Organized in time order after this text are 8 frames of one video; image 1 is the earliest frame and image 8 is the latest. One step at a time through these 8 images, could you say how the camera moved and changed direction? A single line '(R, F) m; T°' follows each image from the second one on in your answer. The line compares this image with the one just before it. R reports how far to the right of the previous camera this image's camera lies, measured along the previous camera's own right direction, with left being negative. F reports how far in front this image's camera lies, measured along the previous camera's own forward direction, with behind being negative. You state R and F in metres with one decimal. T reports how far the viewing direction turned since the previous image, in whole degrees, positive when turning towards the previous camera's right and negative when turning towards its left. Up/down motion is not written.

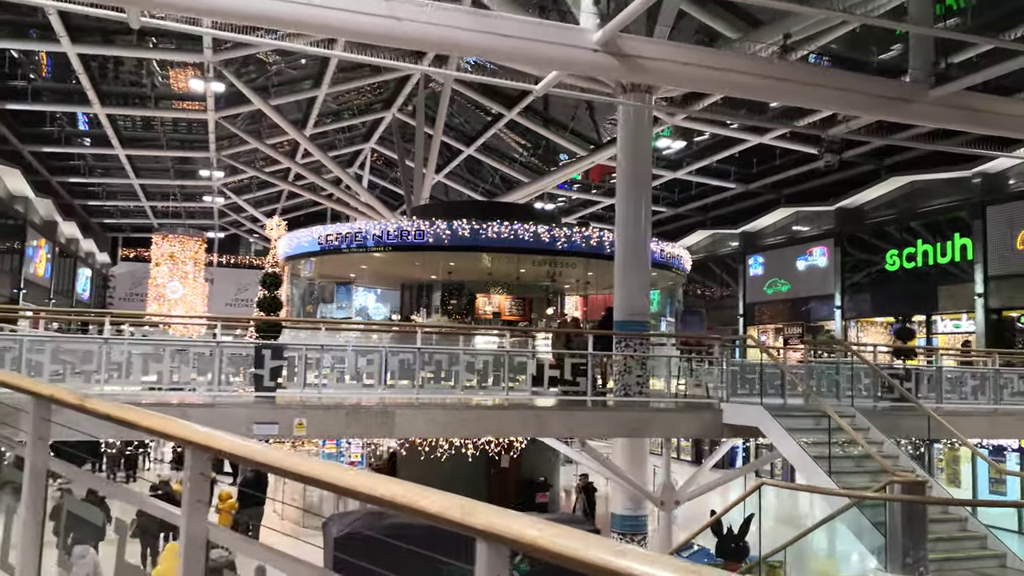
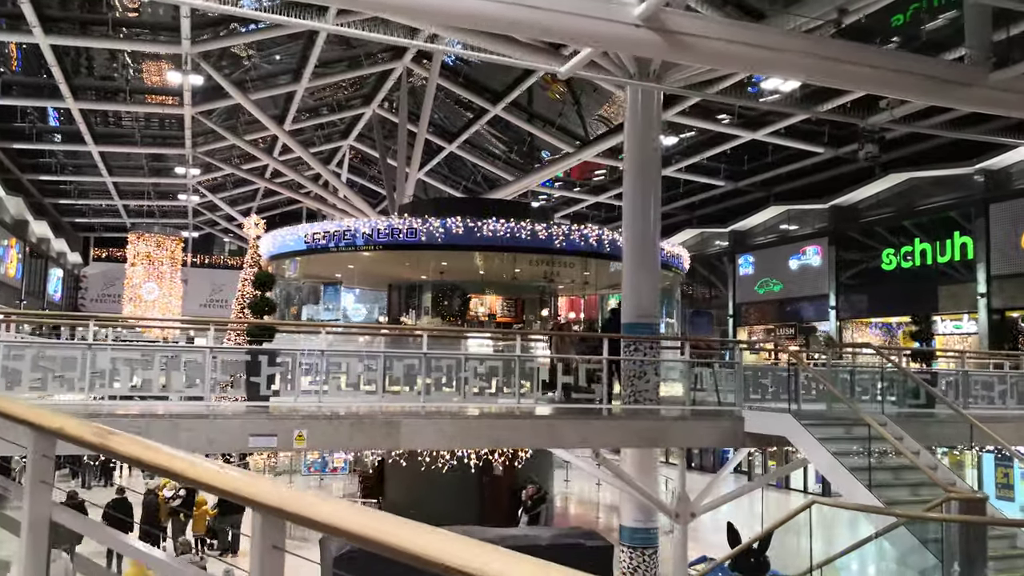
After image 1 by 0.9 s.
(-0.5, +0.7) m; +2°
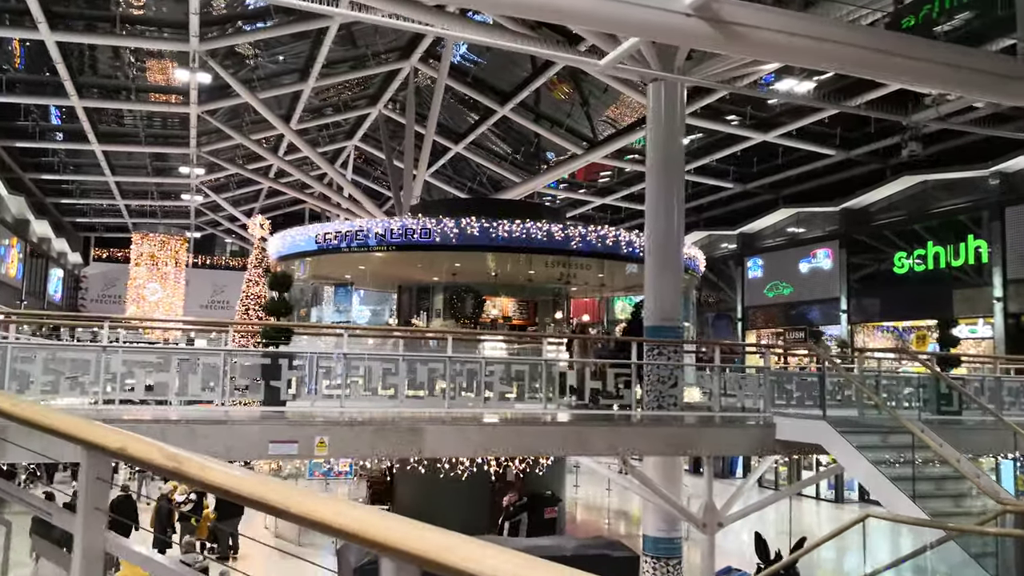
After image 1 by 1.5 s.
(-0.4, +0.3) m; 0°
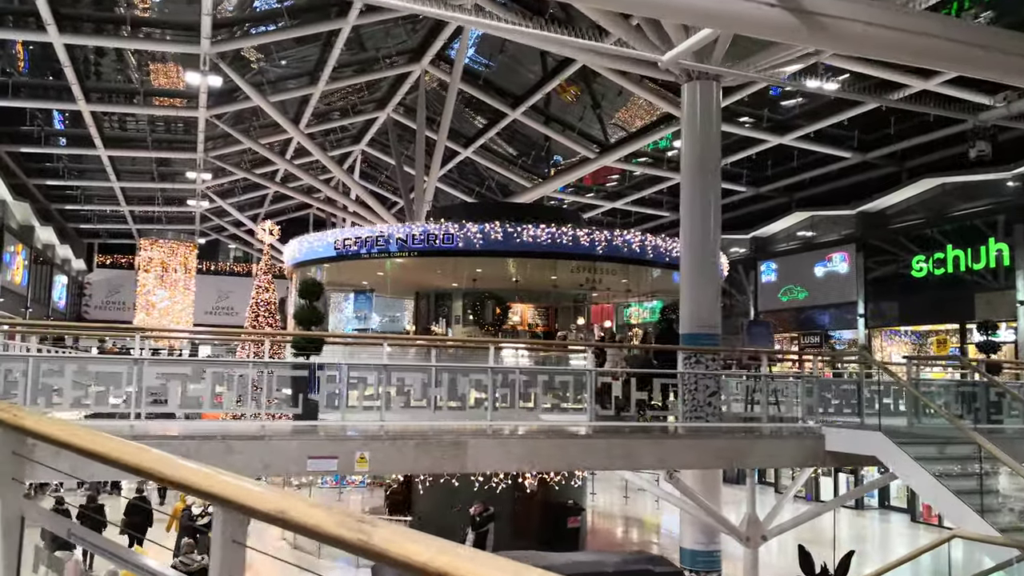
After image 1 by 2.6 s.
(-0.5, +0.4) m; 0°
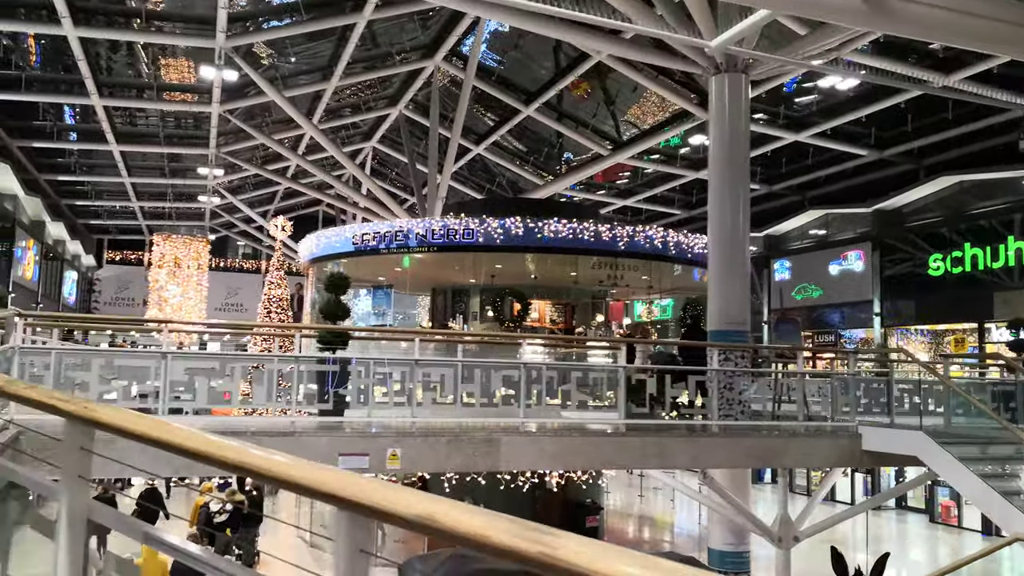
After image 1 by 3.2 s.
(-0.3, +0.2) m; 0°
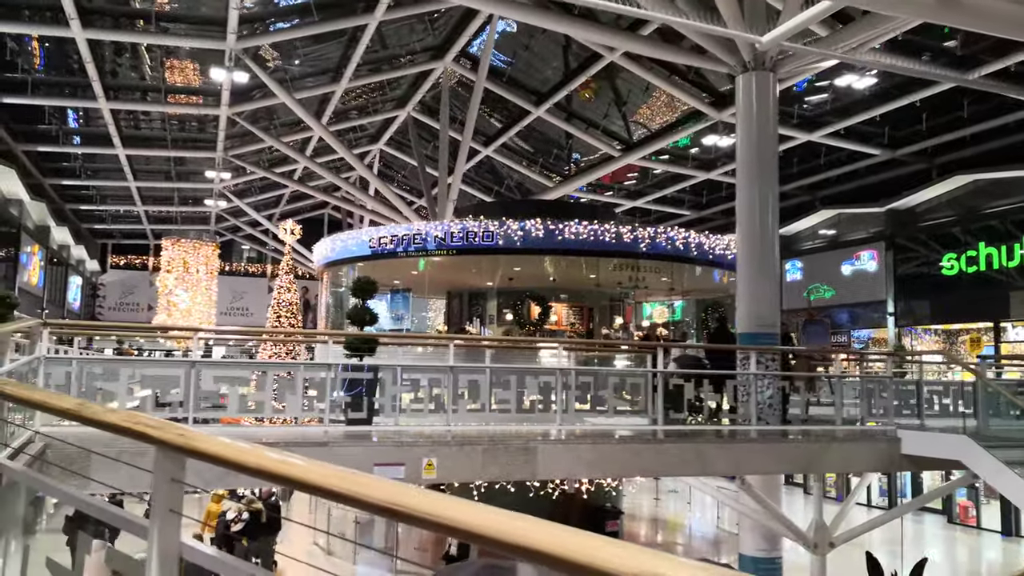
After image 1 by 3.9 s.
(-0.4, +0.2) m; 0°
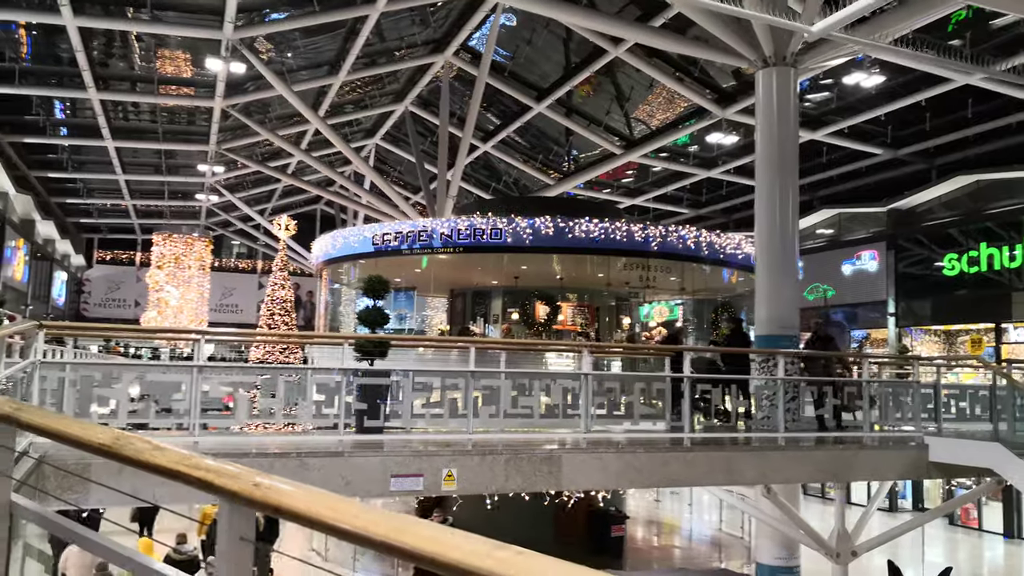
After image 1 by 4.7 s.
(-0.4, +0.4) m; +1°
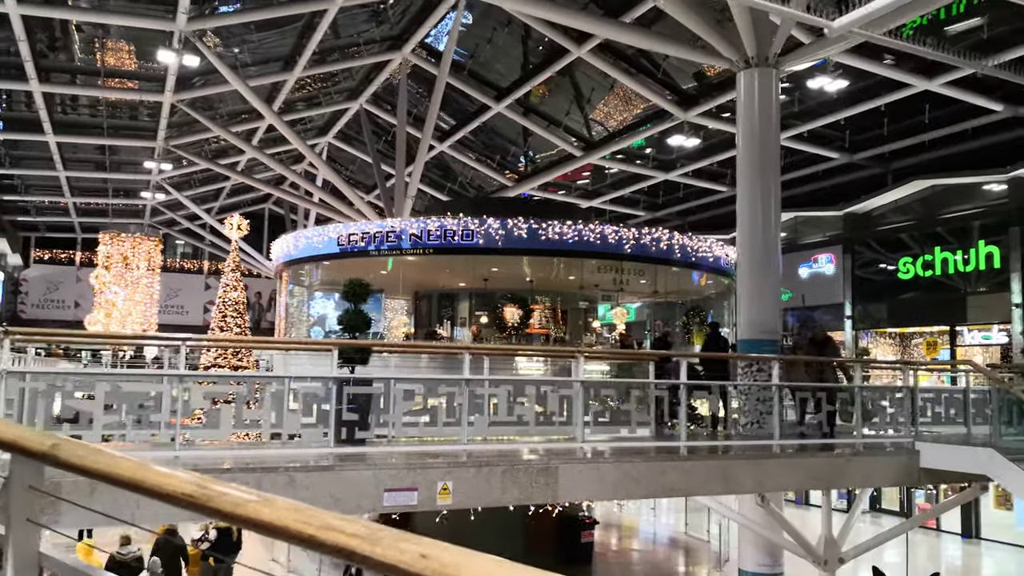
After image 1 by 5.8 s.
(-0.5, +0.4) m; +4°
